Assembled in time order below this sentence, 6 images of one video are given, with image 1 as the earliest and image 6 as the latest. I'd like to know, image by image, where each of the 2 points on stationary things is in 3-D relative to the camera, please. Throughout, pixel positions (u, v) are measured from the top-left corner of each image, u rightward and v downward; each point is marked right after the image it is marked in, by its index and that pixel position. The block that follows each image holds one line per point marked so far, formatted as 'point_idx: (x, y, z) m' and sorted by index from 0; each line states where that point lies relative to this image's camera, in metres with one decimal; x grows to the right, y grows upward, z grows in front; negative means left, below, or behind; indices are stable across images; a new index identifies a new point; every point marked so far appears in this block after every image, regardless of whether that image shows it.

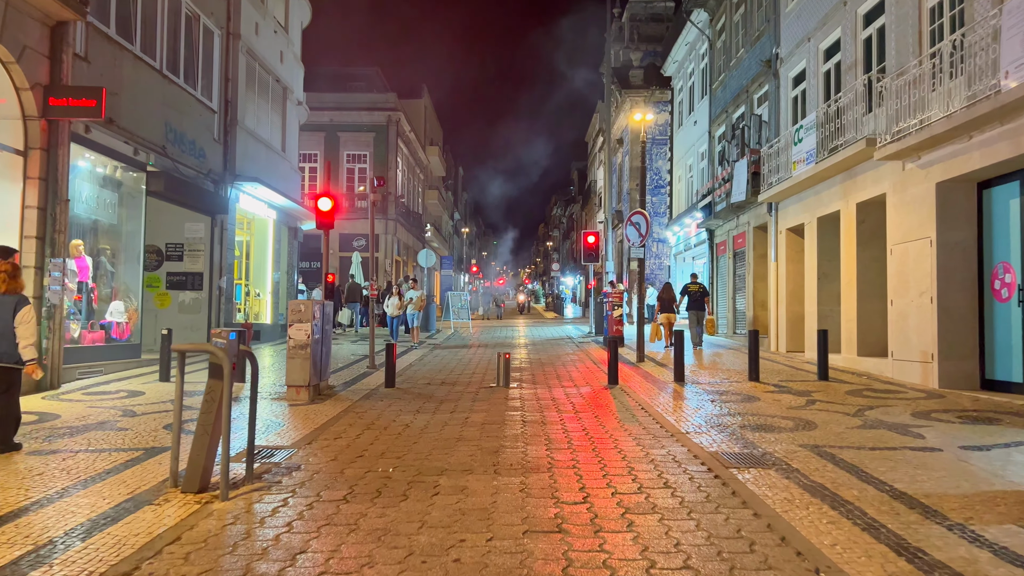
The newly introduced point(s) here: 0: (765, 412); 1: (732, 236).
0: (+2.6, -1.3, +8.2) m
1: (+5.3, +1.3, +19.1) m
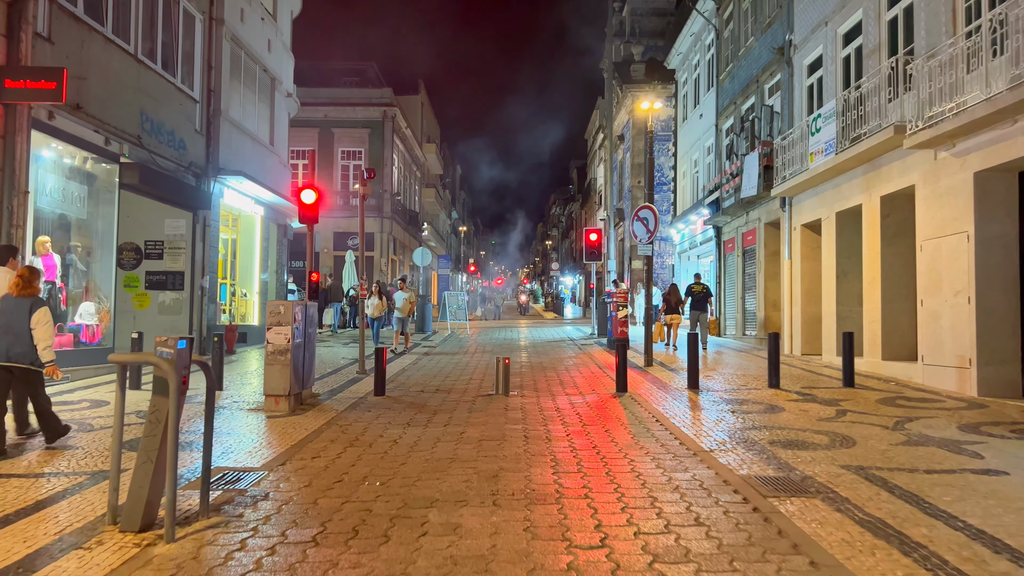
0: (+2.6, -1.3, +7.4) m
1: (+5.3, +1.3, +18.3) m
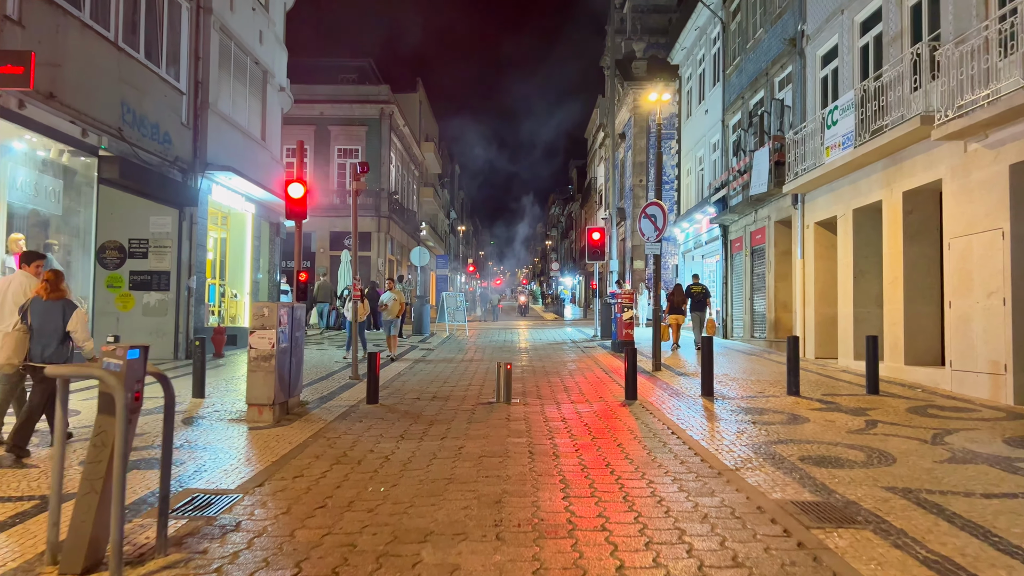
0: (+2.6, -1.3, +6.8) m
1: (+5.3, +1.3, +17.6) m
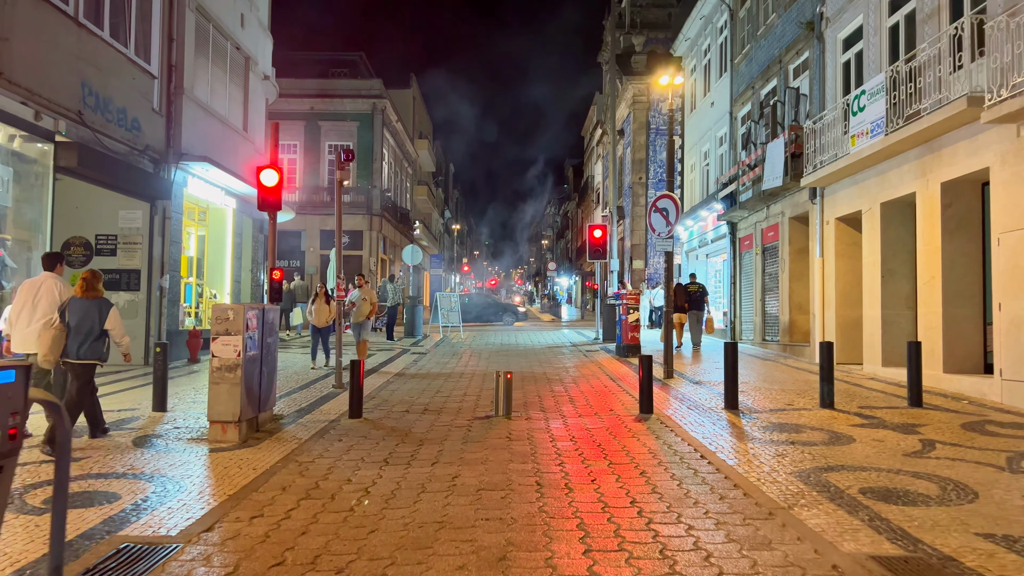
0: (+2.7, -1.3, +5.8) m
1: (+5.2, +1.2, +16.7) m
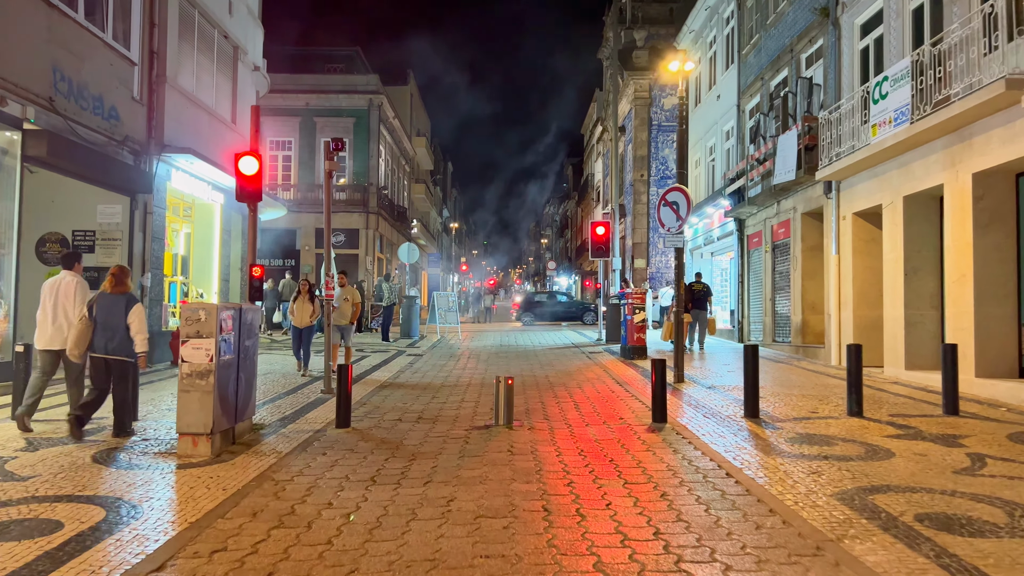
0: (+2.7, -1.3, +5.2) m
1: (+5.2, +1.3, +16.1) m
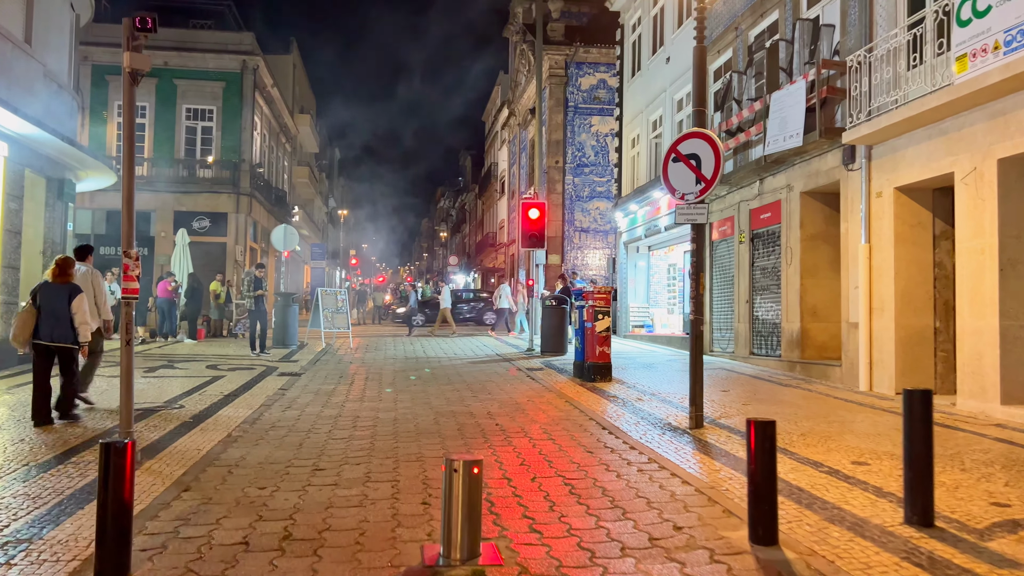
0: (+2.8, -1.2, +1.8) m
1: (+3.8, +1.3, +12.9) m
